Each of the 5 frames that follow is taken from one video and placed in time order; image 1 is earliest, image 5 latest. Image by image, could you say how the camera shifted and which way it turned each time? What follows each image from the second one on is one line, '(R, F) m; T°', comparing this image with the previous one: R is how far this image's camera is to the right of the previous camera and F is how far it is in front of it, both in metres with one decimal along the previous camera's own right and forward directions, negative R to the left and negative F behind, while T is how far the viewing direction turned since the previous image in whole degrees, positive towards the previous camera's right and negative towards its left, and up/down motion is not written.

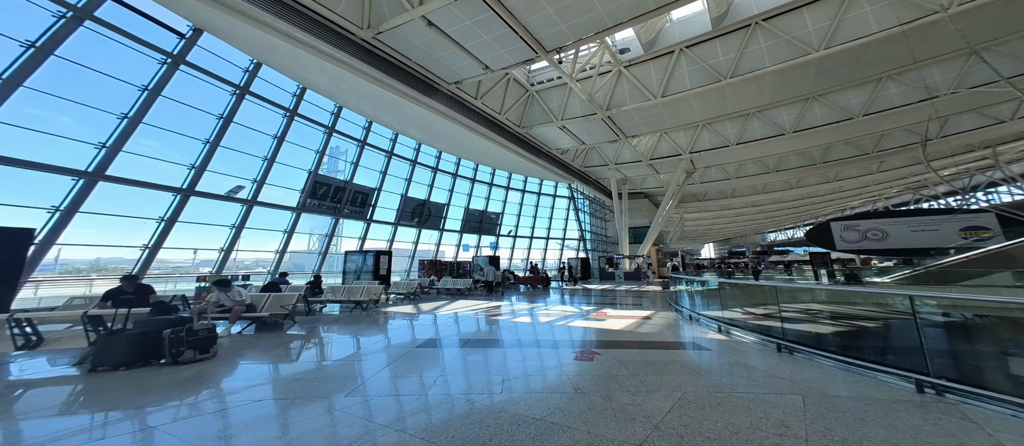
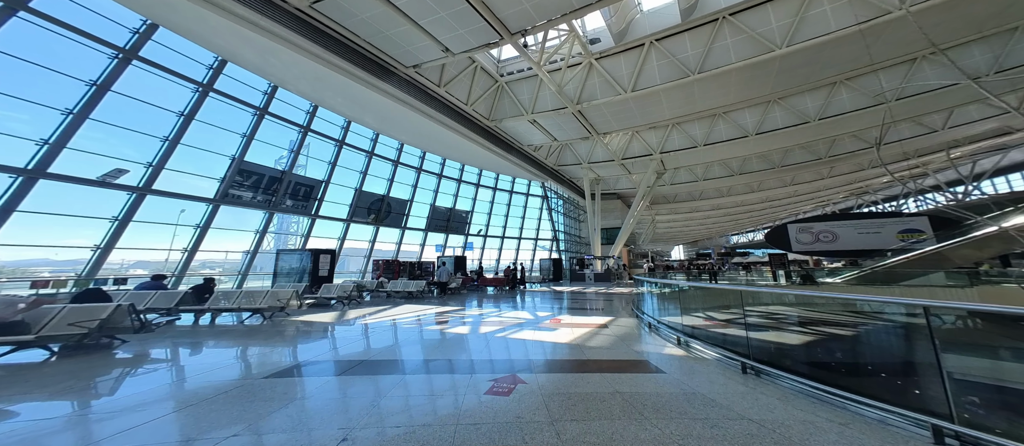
(+0.7, +0.8) m; +4°
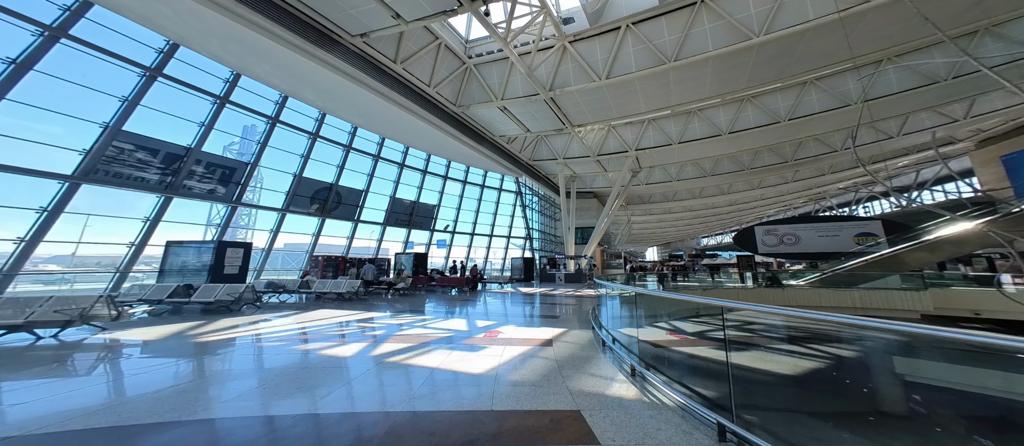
(+0.8, +1.1) m; +4°
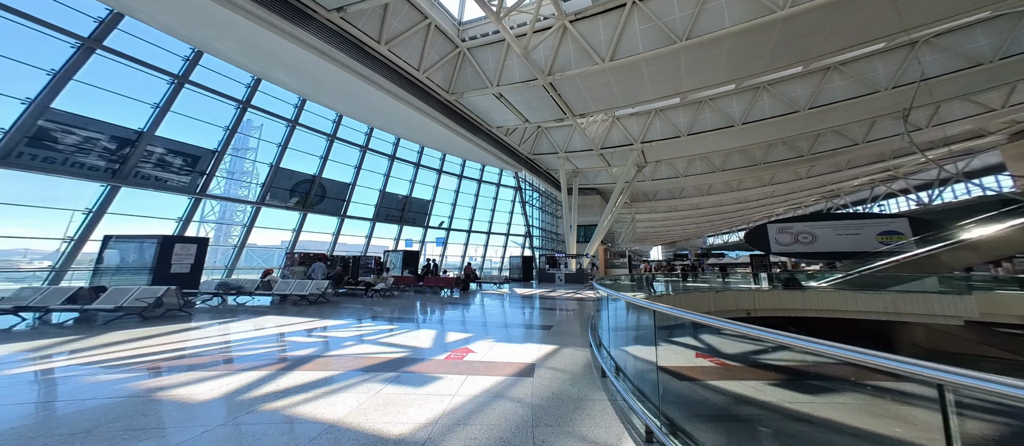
(+0.3, +1.0) m; -1°
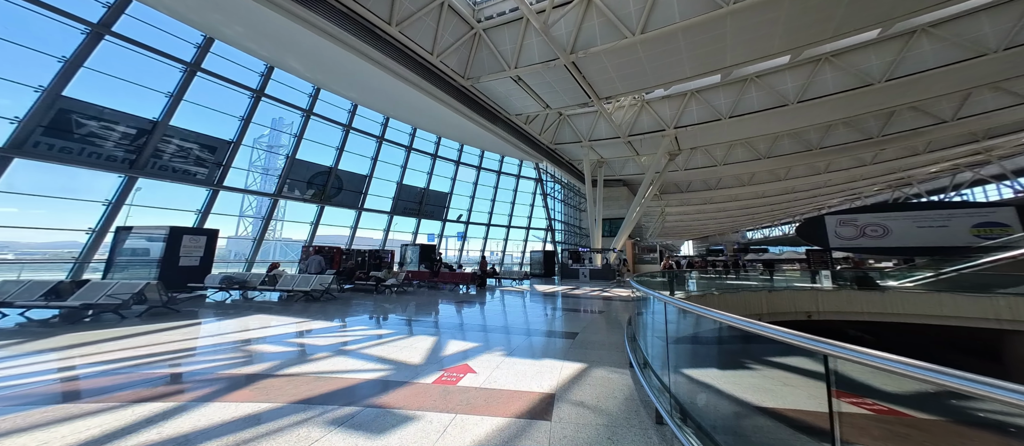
(+0.1, +0.8) m; -5°
